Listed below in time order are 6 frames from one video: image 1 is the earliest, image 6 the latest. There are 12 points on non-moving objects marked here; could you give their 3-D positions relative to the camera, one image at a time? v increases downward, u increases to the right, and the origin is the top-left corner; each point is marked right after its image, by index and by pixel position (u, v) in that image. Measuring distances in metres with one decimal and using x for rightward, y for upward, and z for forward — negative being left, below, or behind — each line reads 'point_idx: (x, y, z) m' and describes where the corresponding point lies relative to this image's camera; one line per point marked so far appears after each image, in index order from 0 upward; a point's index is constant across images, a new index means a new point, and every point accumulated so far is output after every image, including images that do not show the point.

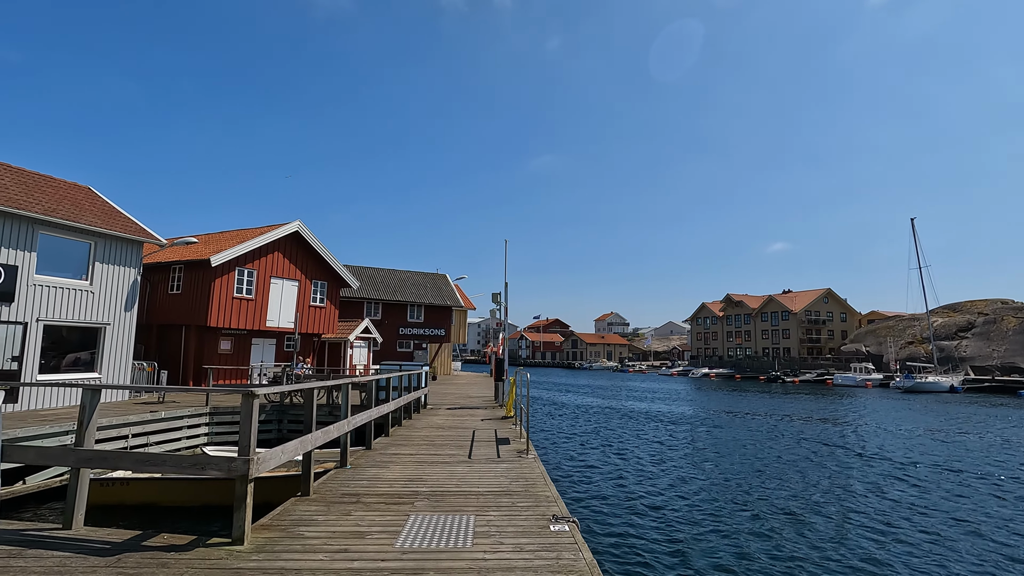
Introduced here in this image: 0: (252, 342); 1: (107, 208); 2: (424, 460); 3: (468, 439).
0: (-8.7, -1.8, +18.5) m
1: (-10.6, +2.1, +14.5) m
2: (-1.0, -2.0, +6.3) m
3: (-0.6, -2.2, +7.9) m
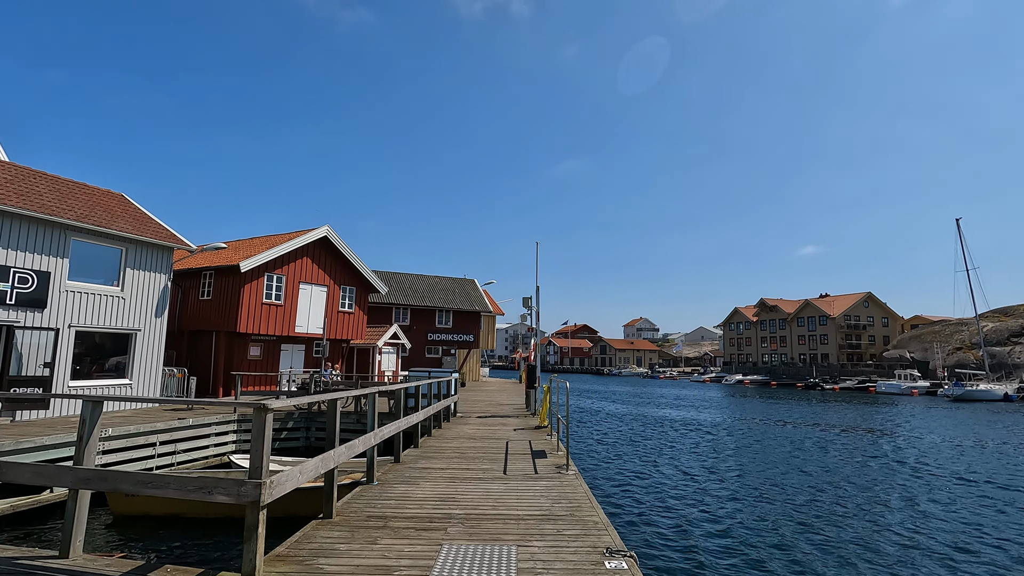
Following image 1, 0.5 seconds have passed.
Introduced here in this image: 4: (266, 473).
0: (-7.7, -2.0, +18.4) m
1: (-9.8, +1.9, +14.5) m
2: (-0.6, -2.0, +5.9) m
3: (-0.1, -2.2, +7.5) m
4: (-1.4, -1.0, +3.1) m
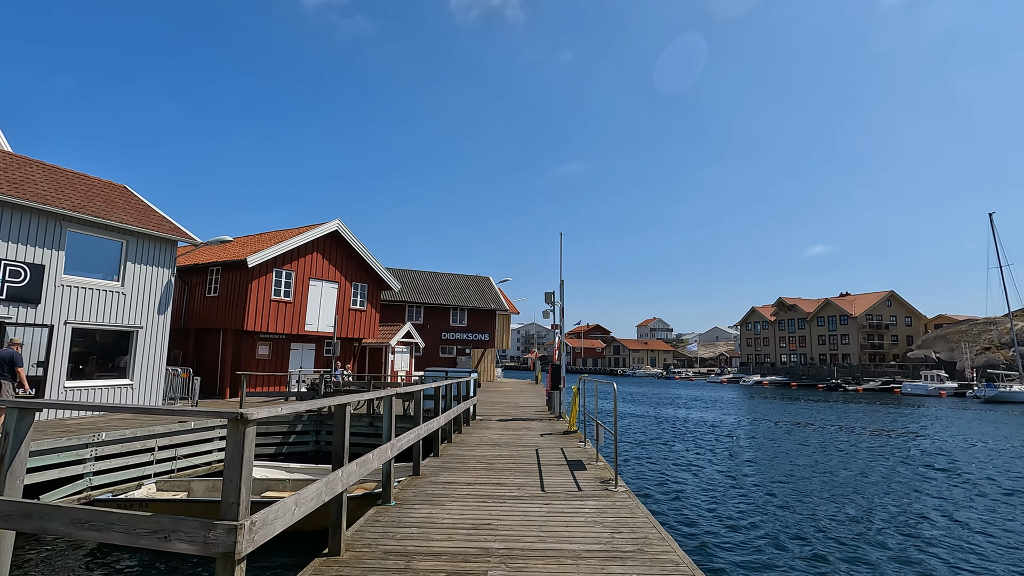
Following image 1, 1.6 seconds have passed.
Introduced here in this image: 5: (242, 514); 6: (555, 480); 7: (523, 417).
0: (-7.1, -1.9, +17.7) m
1: (-9.3, +2.0, +13.8) m
2: (-0.2, -1.9, +5.0) m
3: (+0.3, -2.1, +6.6) m
4: (-1.1, -0.9, +2.2) m
5: (-1.1, -0.9, +2.2) m
6: (+0.4, -1.9, +5.5) m
7: (+0.3, -3.0, +12.7) m
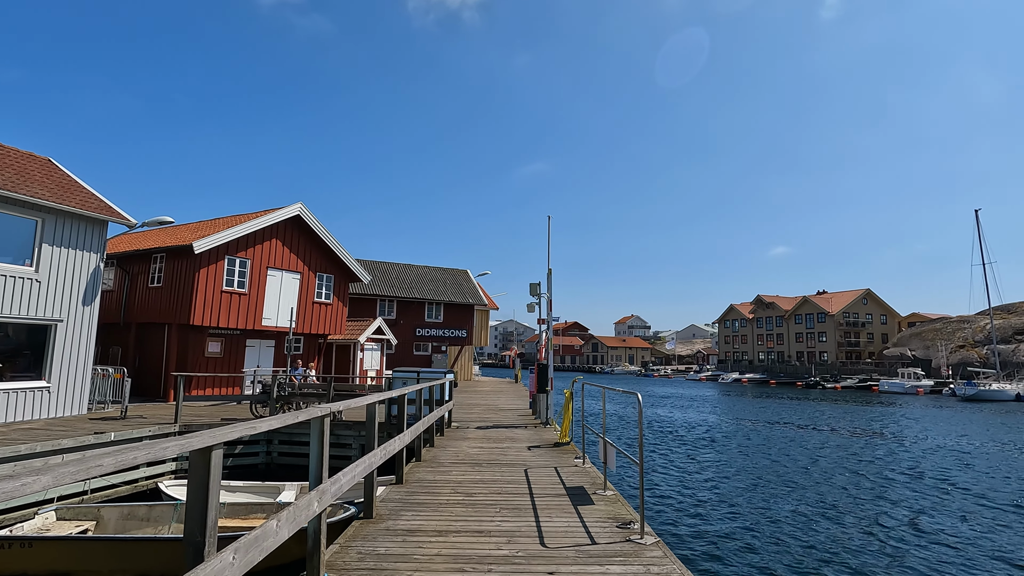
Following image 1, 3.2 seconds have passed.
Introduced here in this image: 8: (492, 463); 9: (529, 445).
0: (-7.7, -1.6, +15.9) m
1: (-9.7, +2.3, +12.0) m
2: (-0.3, -1.7, +3.5) m
3: (+0.1, -1.9, +5.1) m
4: (-1.0, -0.7, +0.7) m
5: (-1.0, -0.7, +0.7) m
6: (+0.3, -1.8, +4.1) m
7: (-0.1, -2.8, +11.2) m
8: (-0.2, -2.1, +6.7) m
9: (+0.2, -2.3, +8.3) m
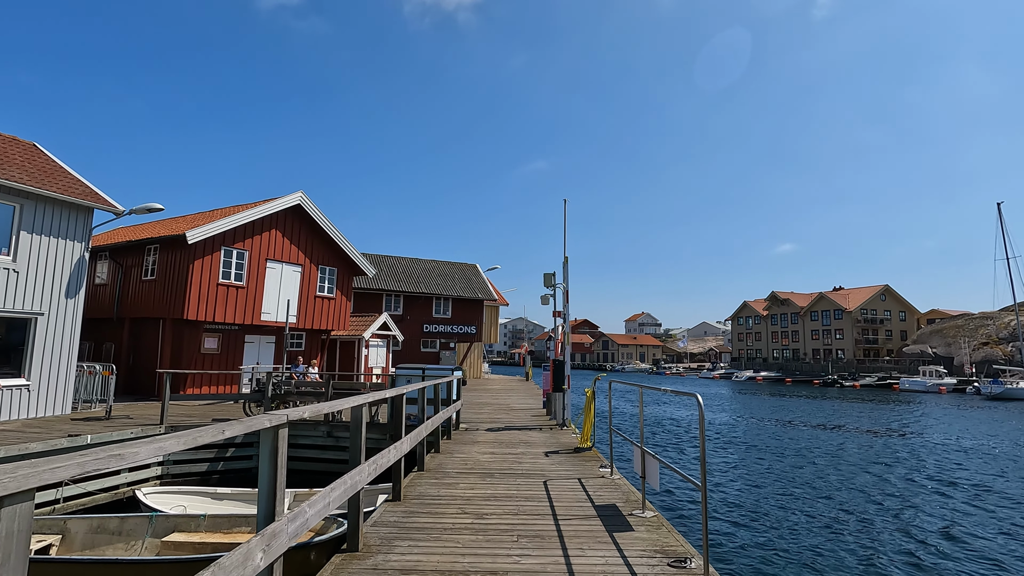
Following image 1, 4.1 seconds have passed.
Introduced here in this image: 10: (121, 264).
0: (-7.3, -1.4, +15.2) m
1: (-9.4, +2.5, +11.2) m
2: (-0.2, -1.5, +2.7) m
3: (+0.3, -1.7, +4.3) m
4: (-0.9, -0.6, -0.1) m
5: (-0.9, -0.6, -0.2) m
6: (+0.5, -1.6, +3.2) m
7: (+0.1, -2.6, +10.4) m
8: (-0.1, -2.0, +5.9) m
9: (+0.4, -2.2, +7.4) m
10: (-10.6, +0.7, +15.0) m
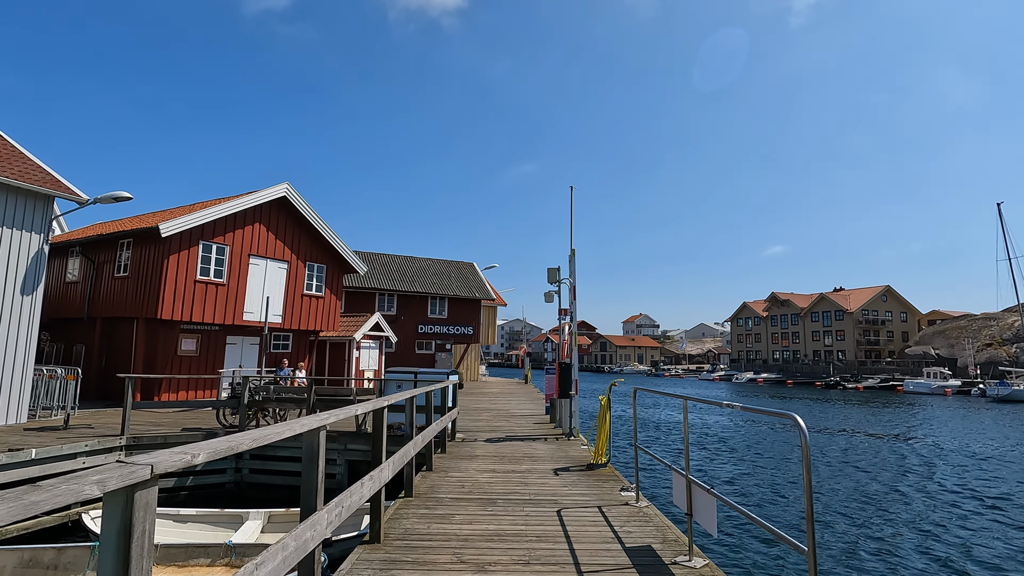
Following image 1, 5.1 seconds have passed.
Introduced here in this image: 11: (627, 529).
0: (-7.4, -1.3, +14.2) m
1: (-9.4, +2.6, +10.3) m
2: (-0.1, -1.4, +1.7) m
3: (+0.3, -1.6, +3.3) m
4: (-0.9, -0.5, -1.1) m
5: (-0.9, -0.5, -1.1) m
6: (+0.5, -1.5, +2.3) m
7: (+0.1, -2.5, +9.4) m
8: (0.0, -1.9, +4.9) m
9: (+0.5, -2.1, +6.5) m
10: (-10.6, +0.7, +14.0) m
11: (+0.8, -1.7, +4.0) m
